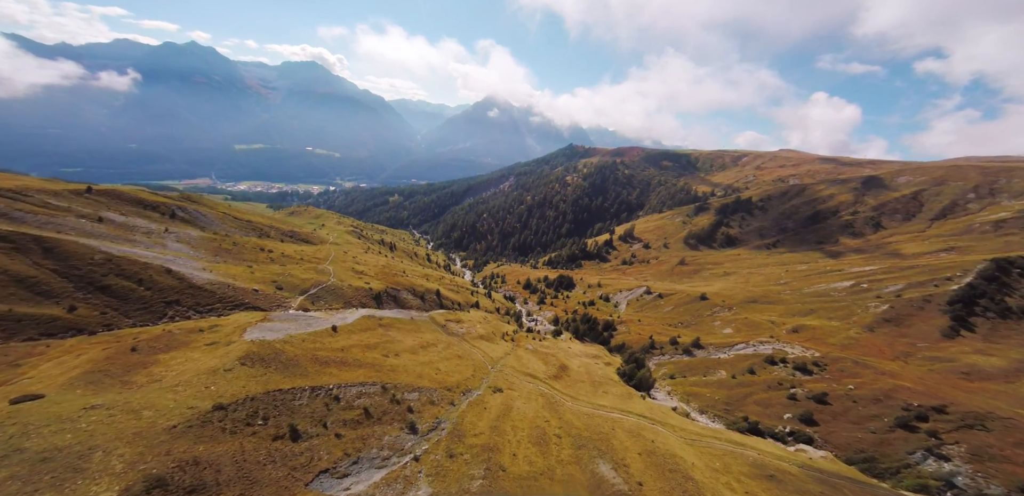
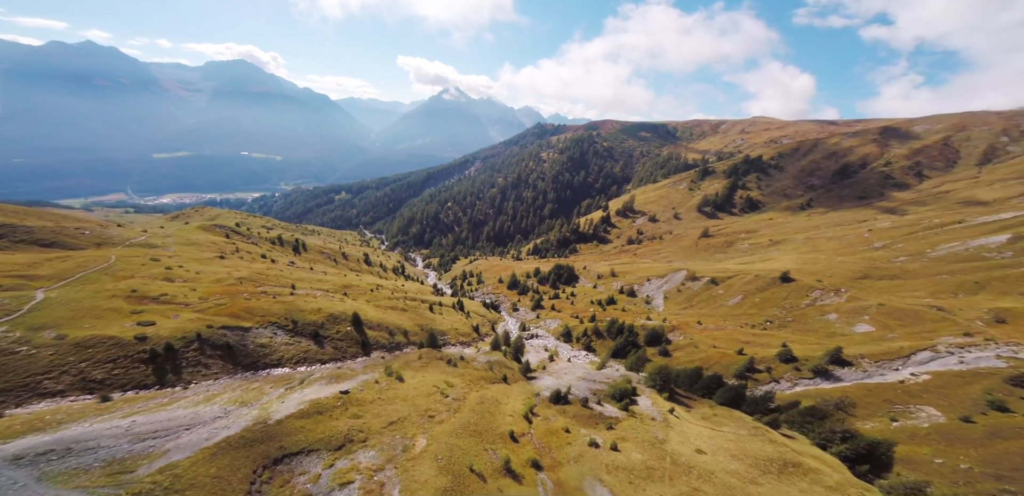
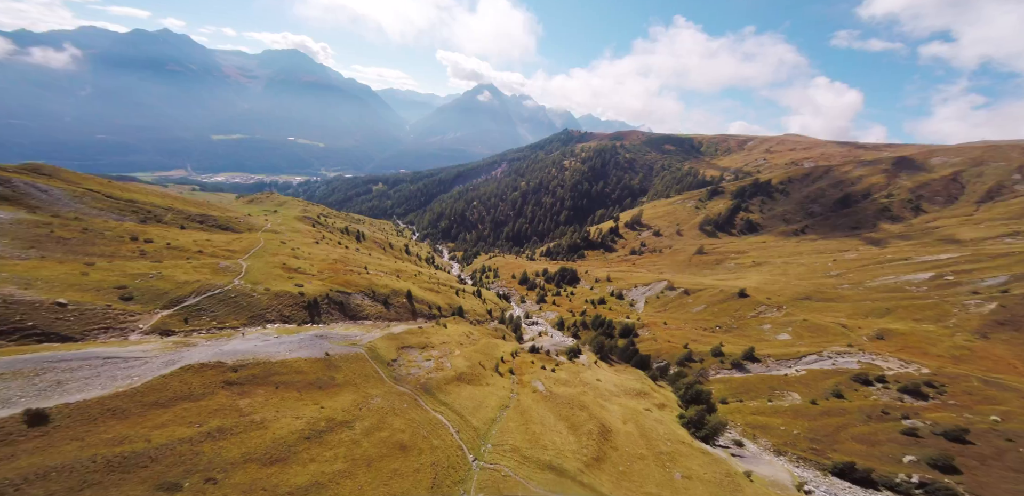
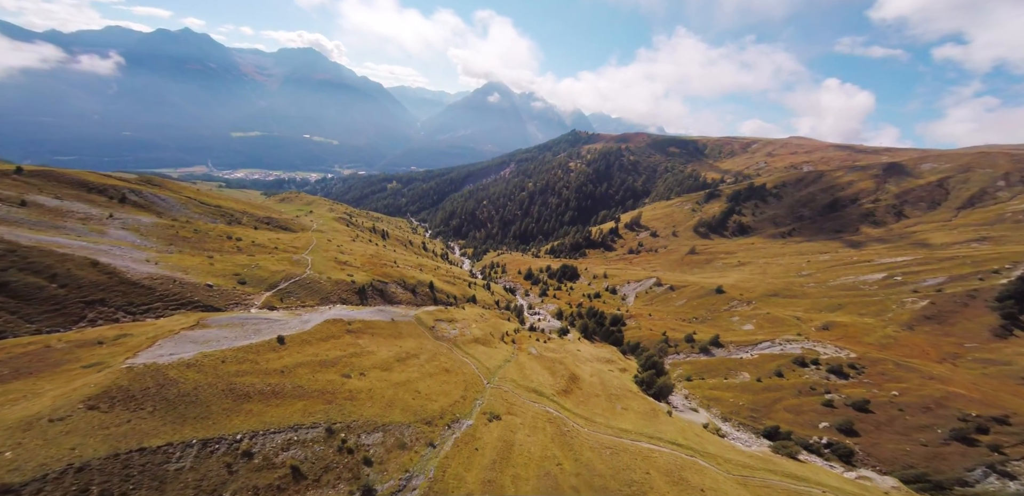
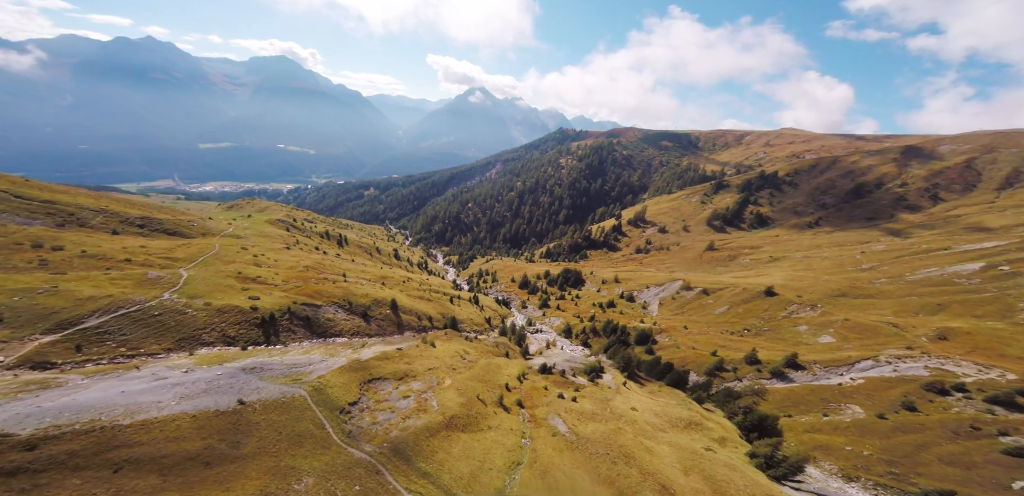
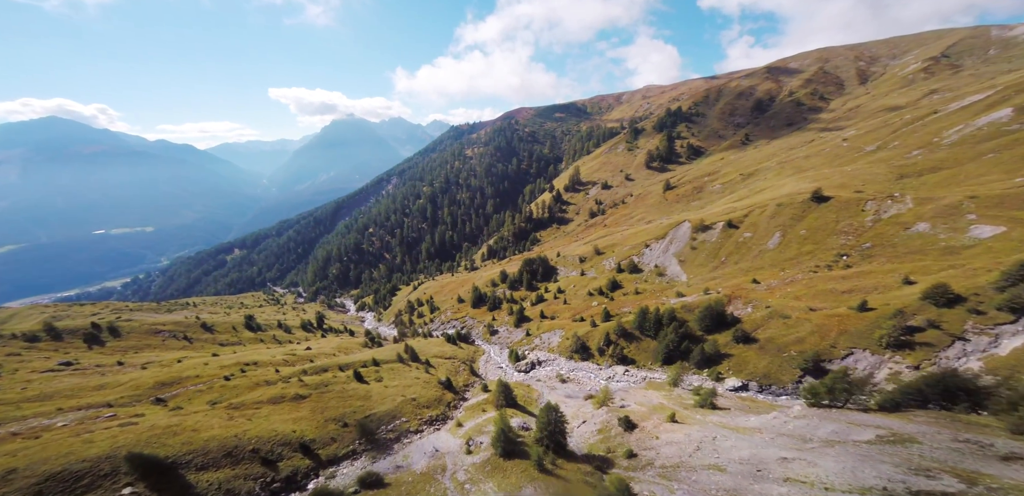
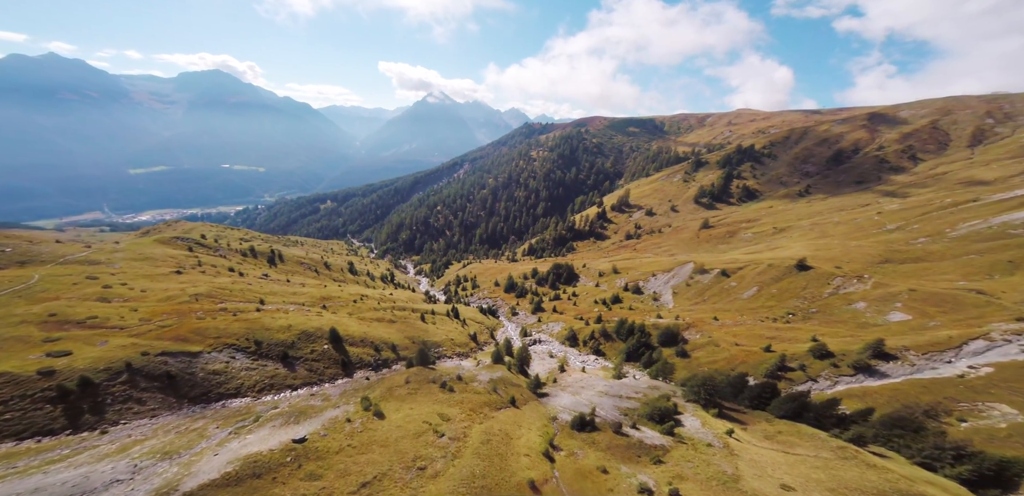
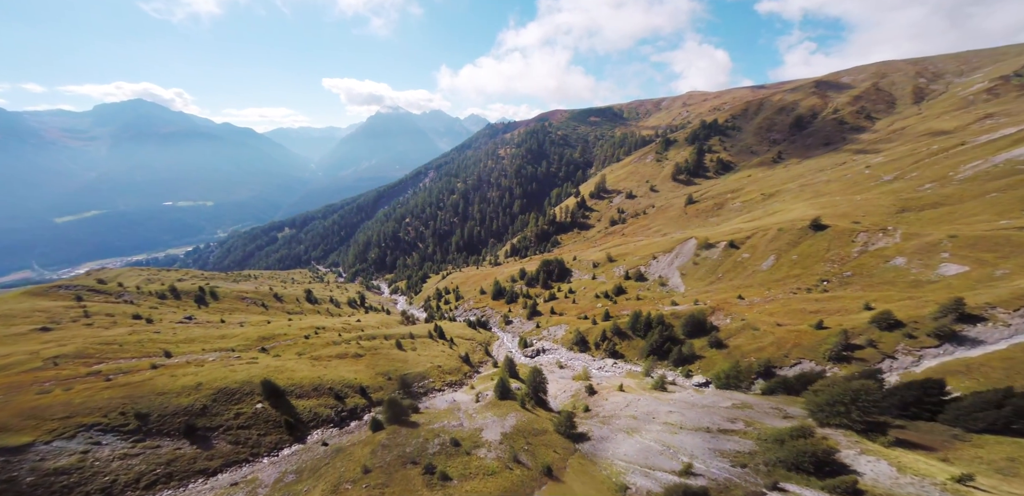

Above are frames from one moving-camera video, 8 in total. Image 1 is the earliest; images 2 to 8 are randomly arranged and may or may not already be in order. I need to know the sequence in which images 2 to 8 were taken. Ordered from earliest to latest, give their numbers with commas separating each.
4, 3, 5, 2, 7, 8, 6
